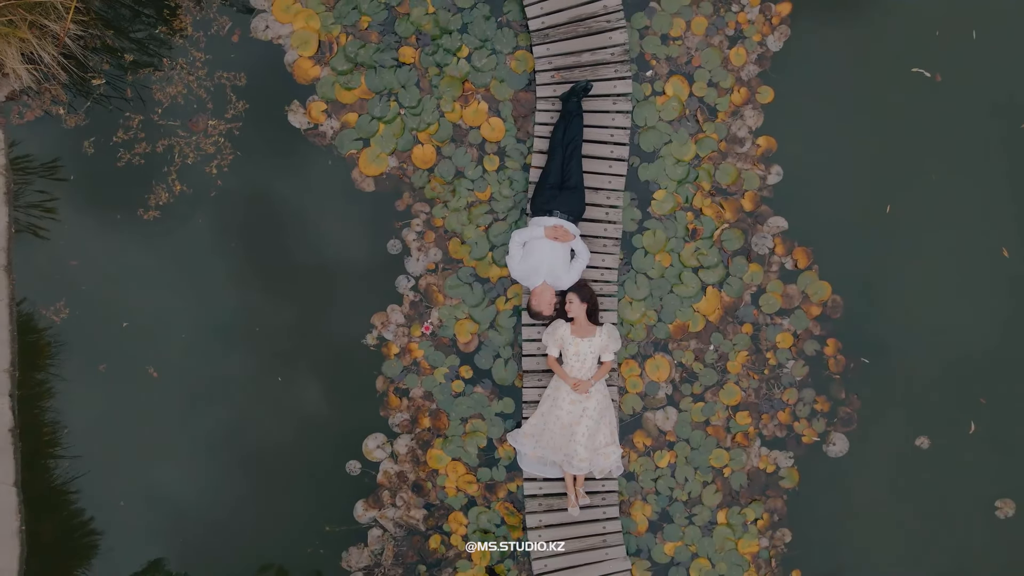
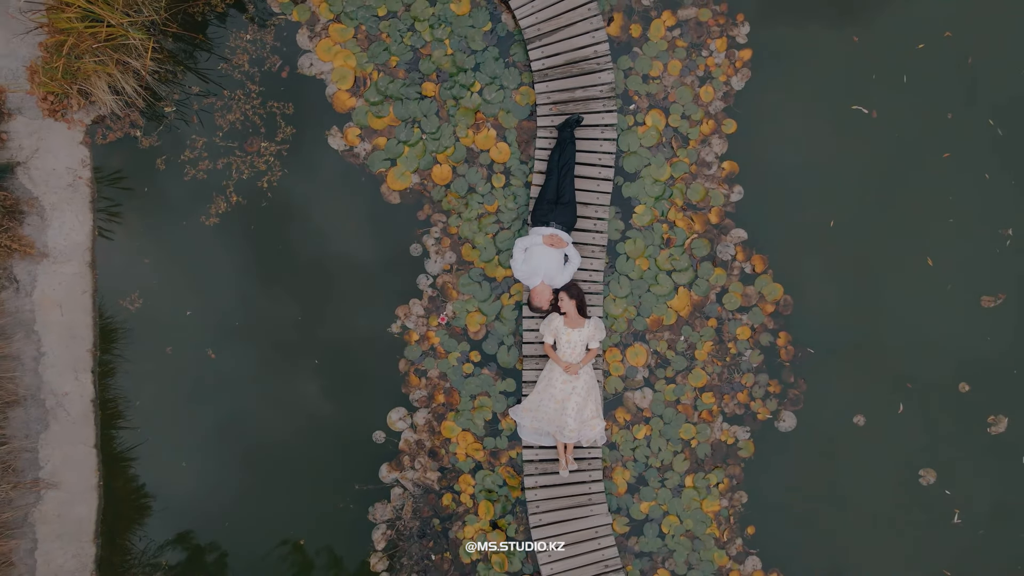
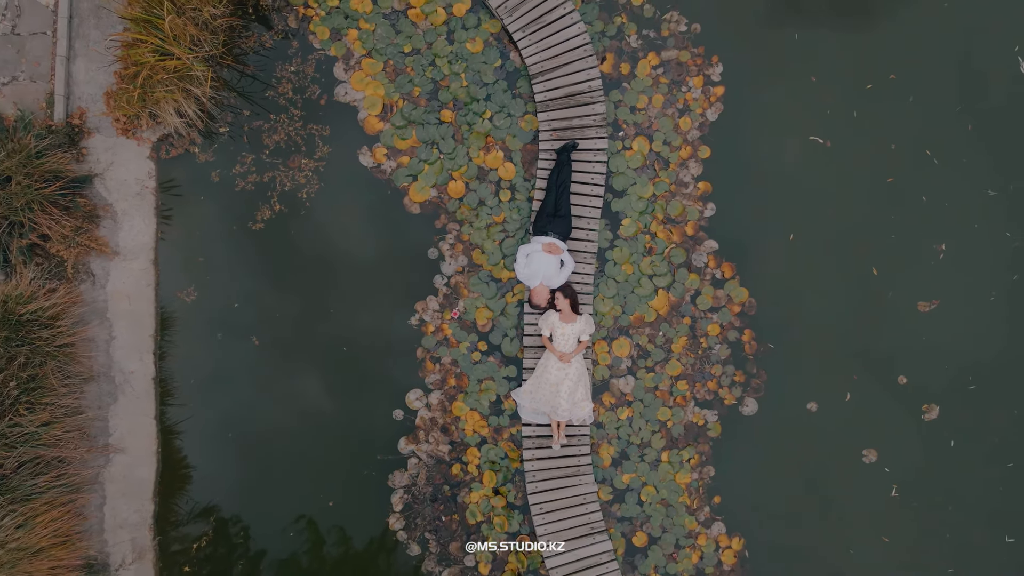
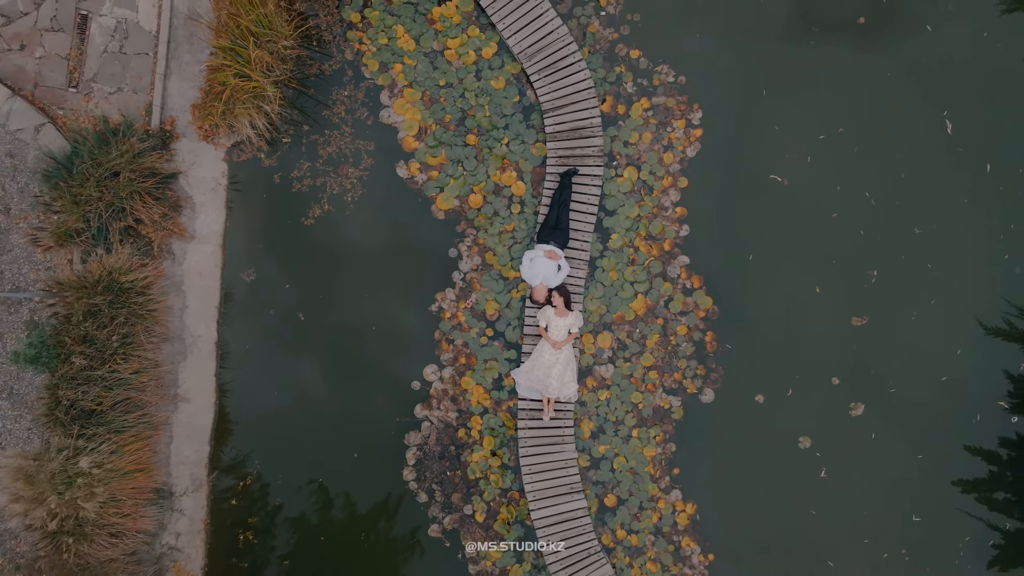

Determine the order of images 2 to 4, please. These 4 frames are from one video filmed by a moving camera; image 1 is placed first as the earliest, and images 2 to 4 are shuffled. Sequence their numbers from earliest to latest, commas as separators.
2, 3, 4
